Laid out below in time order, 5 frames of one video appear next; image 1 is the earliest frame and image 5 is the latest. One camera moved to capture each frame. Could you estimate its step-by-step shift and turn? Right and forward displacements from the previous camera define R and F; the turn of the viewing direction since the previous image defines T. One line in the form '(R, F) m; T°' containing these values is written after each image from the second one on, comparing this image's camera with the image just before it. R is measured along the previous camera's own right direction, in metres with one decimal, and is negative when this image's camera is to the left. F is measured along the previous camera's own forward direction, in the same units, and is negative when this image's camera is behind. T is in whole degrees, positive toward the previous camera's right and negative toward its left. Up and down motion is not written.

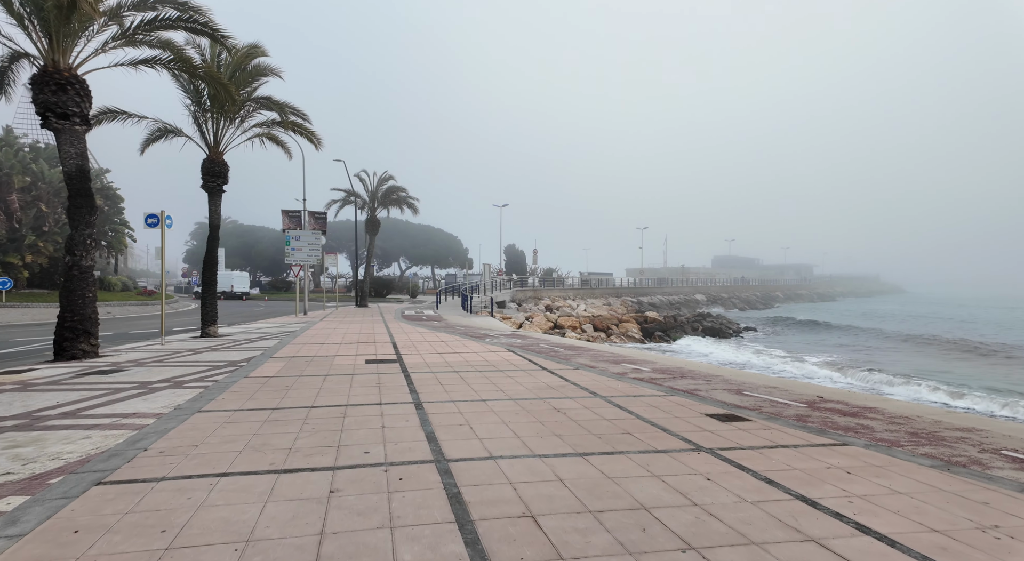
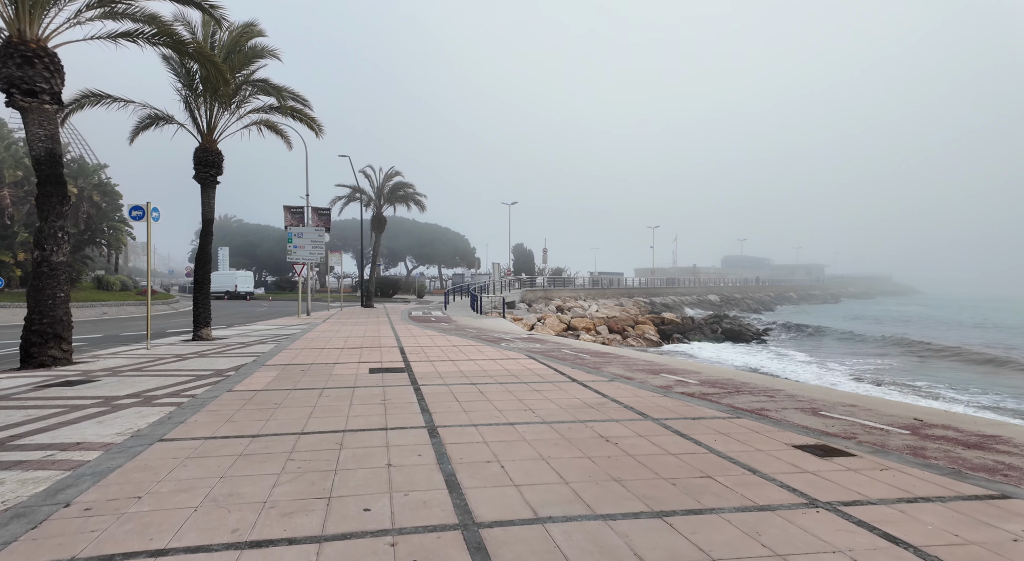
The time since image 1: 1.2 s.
(-0.3, +1.3) m; -1°
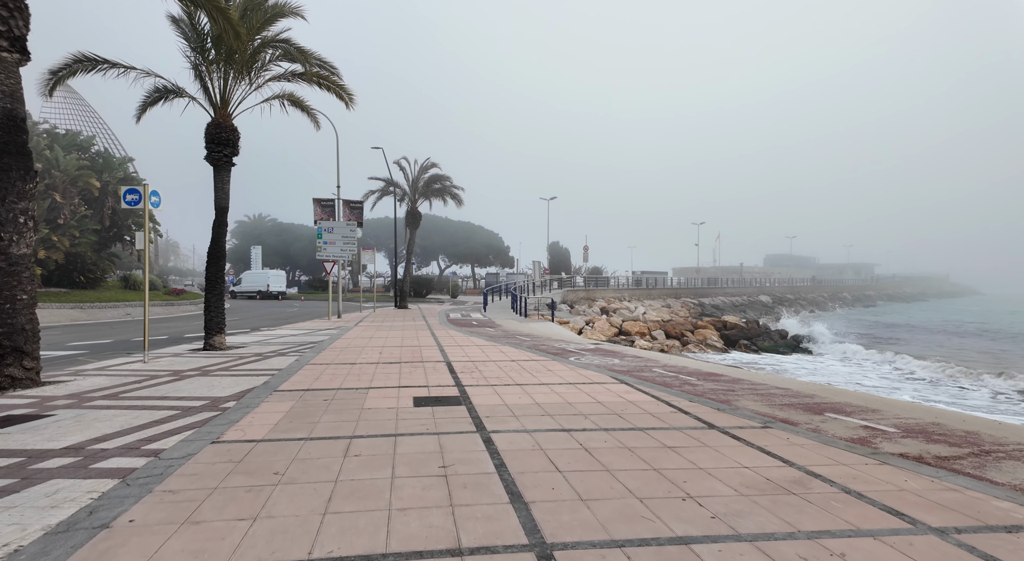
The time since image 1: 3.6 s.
(-0.9, +2.6) m; -3°
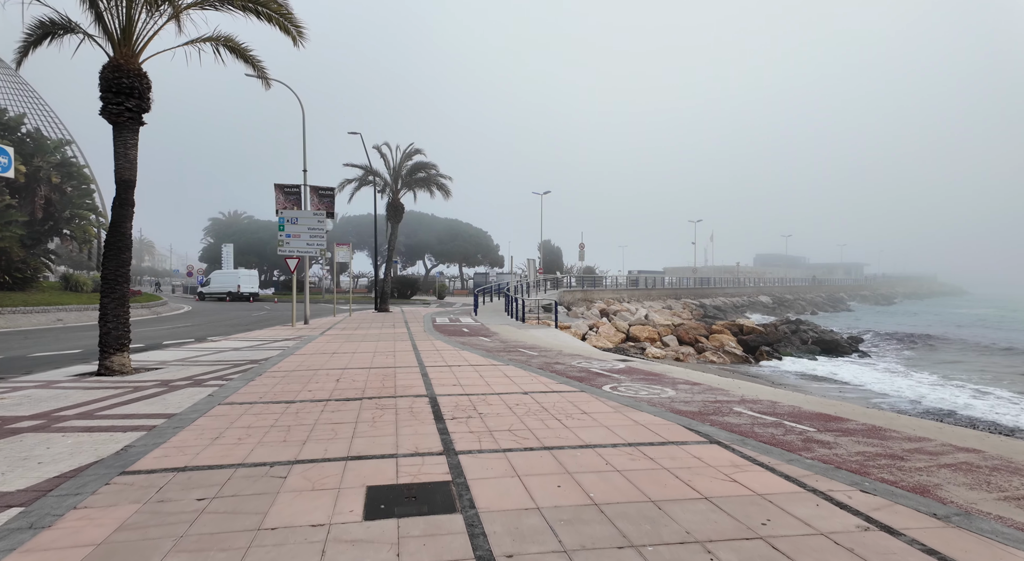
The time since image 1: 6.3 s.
(-0.4, +3.2) m; +1°
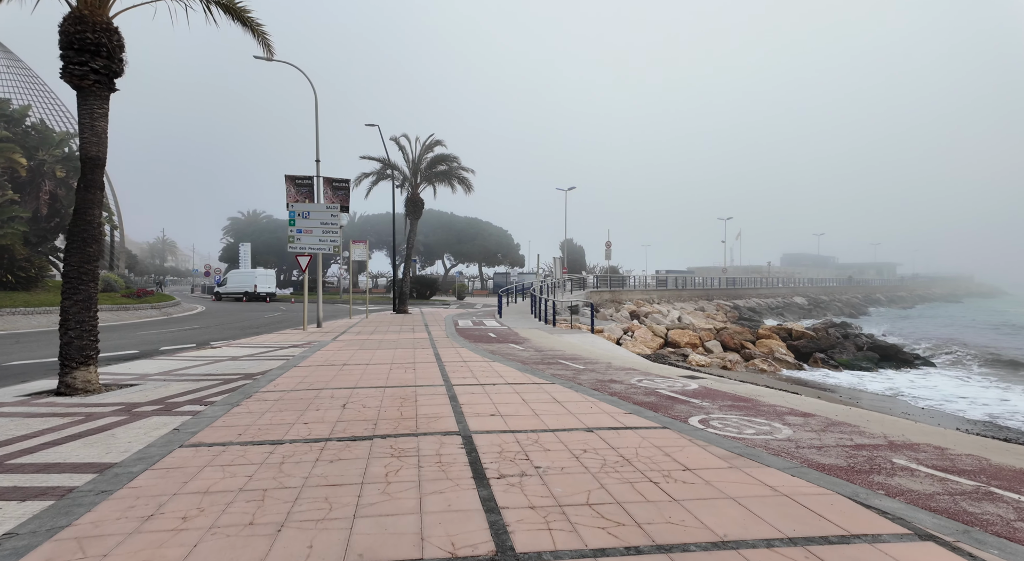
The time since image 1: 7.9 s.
(-0.4, +1.9) m; -2°
